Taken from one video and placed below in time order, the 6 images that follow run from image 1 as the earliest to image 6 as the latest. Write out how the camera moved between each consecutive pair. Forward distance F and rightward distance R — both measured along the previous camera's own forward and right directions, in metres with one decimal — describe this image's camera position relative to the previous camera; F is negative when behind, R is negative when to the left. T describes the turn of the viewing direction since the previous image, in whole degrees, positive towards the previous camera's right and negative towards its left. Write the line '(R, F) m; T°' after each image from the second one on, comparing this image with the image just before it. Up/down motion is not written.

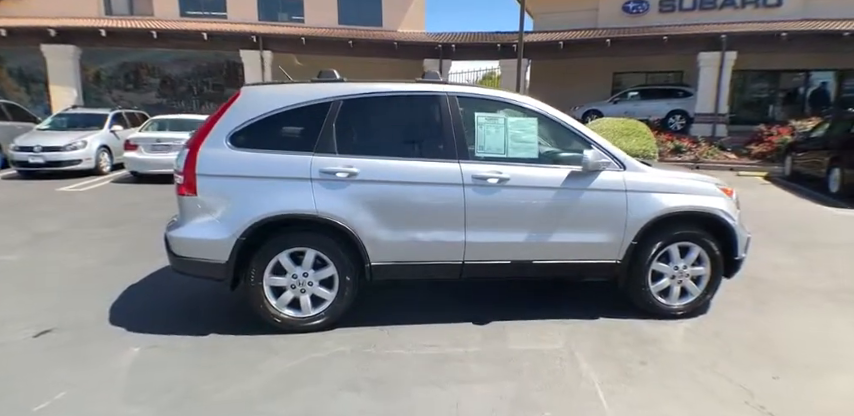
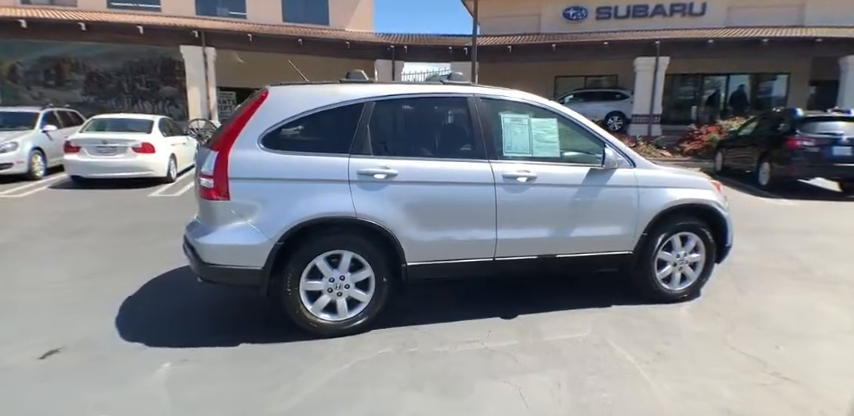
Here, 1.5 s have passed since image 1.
(-0.7, 0.0) m; +8°
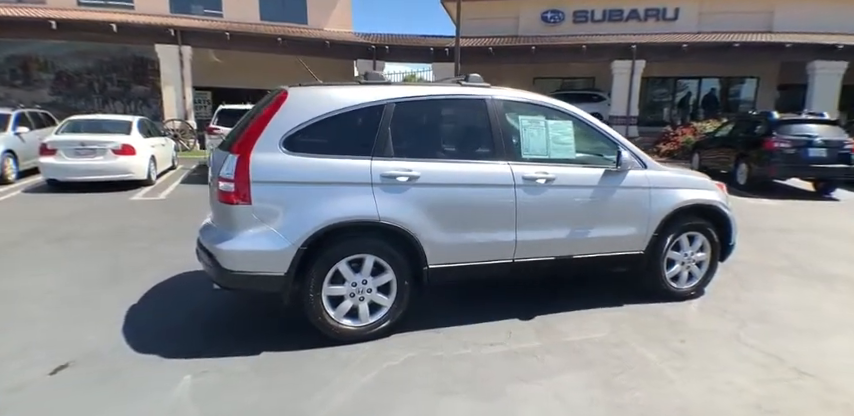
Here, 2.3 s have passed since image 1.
(-0.4, 0.0) m; +3°
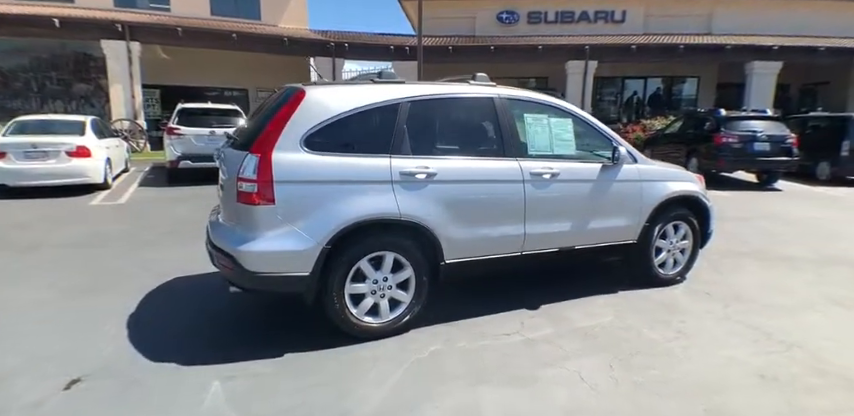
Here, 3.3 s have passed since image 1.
(-0.5, 0.0) m; +6°
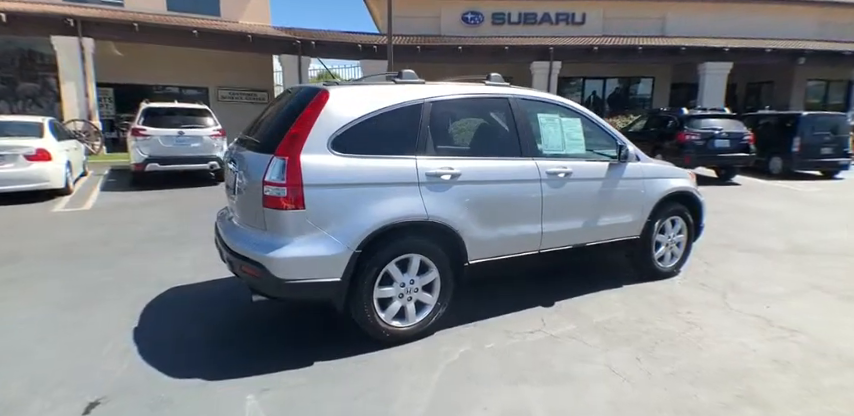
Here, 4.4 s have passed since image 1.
(-0.5, 0.0) m; +5°
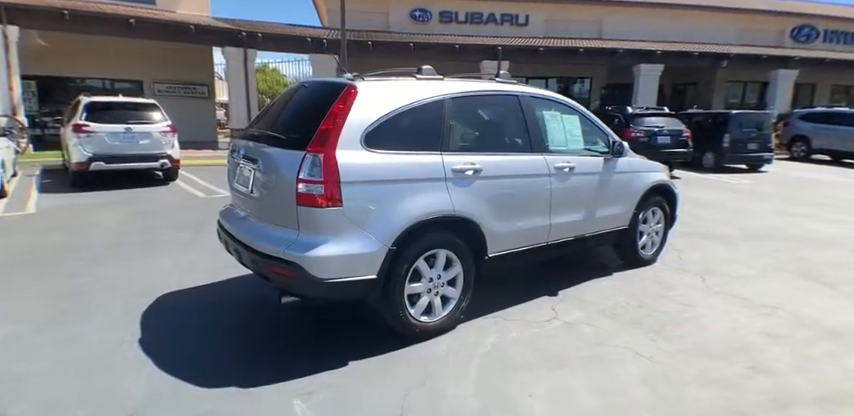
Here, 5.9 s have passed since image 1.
(-0.6, 0.0) m; +8°
